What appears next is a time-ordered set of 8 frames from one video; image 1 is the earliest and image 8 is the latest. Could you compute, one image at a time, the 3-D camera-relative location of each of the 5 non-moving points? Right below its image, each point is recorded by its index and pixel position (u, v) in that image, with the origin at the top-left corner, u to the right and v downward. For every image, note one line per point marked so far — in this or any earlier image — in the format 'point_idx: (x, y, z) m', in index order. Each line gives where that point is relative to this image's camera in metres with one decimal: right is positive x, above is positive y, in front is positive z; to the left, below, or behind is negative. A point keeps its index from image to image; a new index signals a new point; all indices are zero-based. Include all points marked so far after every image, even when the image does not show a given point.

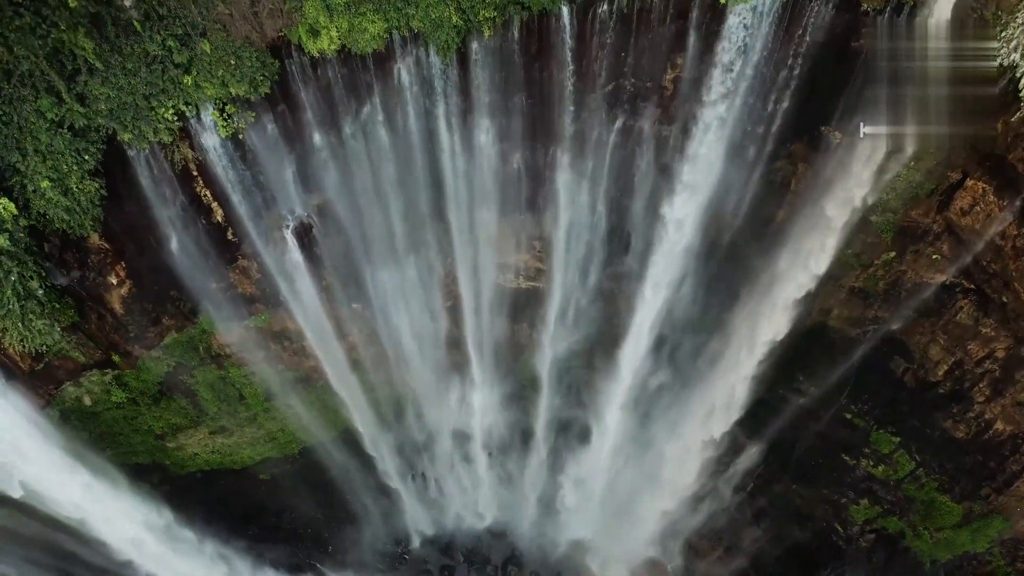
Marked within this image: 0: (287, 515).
0: (-5.4, -5.5, +14.8) m
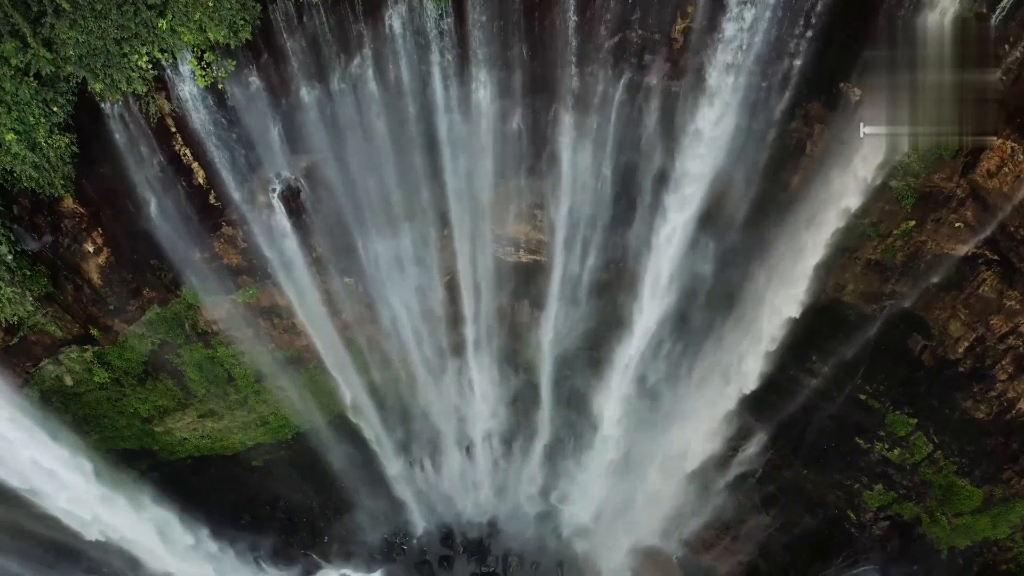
0: (-5.4, -5.1, +14.3) m
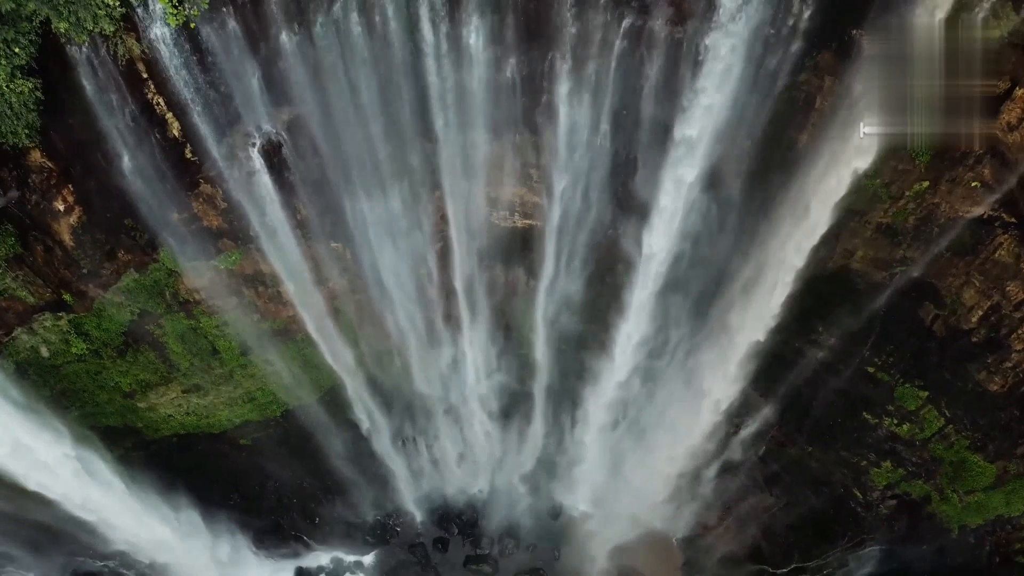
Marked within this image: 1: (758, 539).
0: (-5.5, -4.5, +13.8) m
1: (+5.5, -5.6, +13.6) m
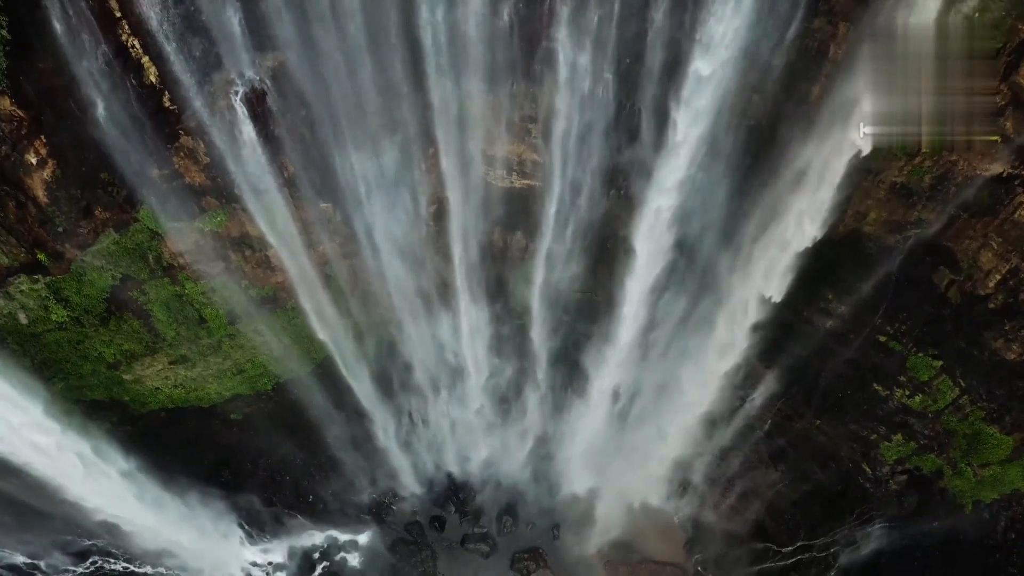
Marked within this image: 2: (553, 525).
0: (-5.5, -3.8, +13.5) m
1: (+5.5, -5.0, +13.3) m
2: (+0.9, -5.4, +13.8) m
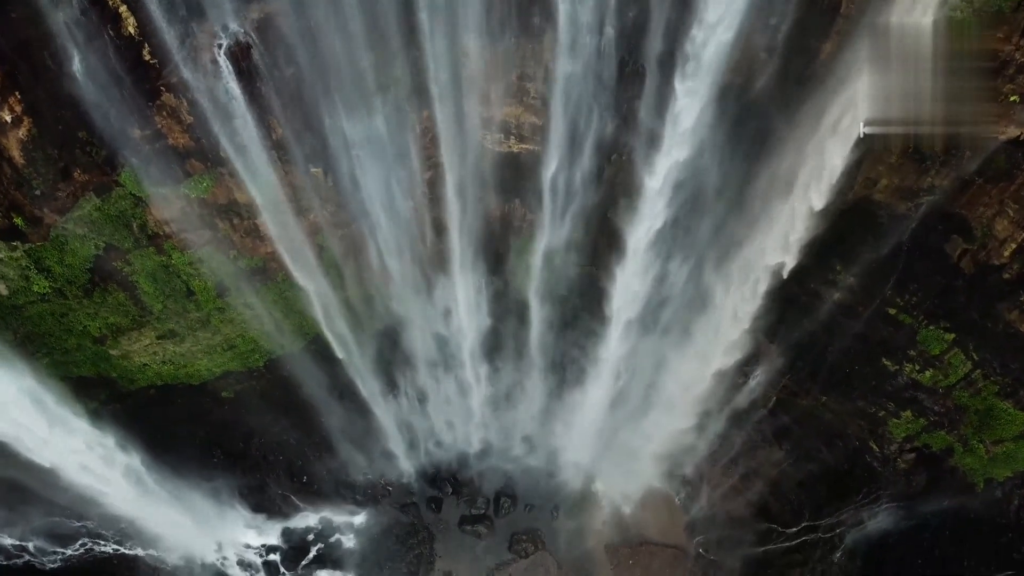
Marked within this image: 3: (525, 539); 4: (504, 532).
0: (-5.5, -3.3, +13.1) m
1: (+5.4, -4.4, +13.0) m
2: (+0.9, -4.8, +13.5) m
3: (+0.2, -5.3, +12.9) m
4: (-0.2, -5.3, +13.1) m
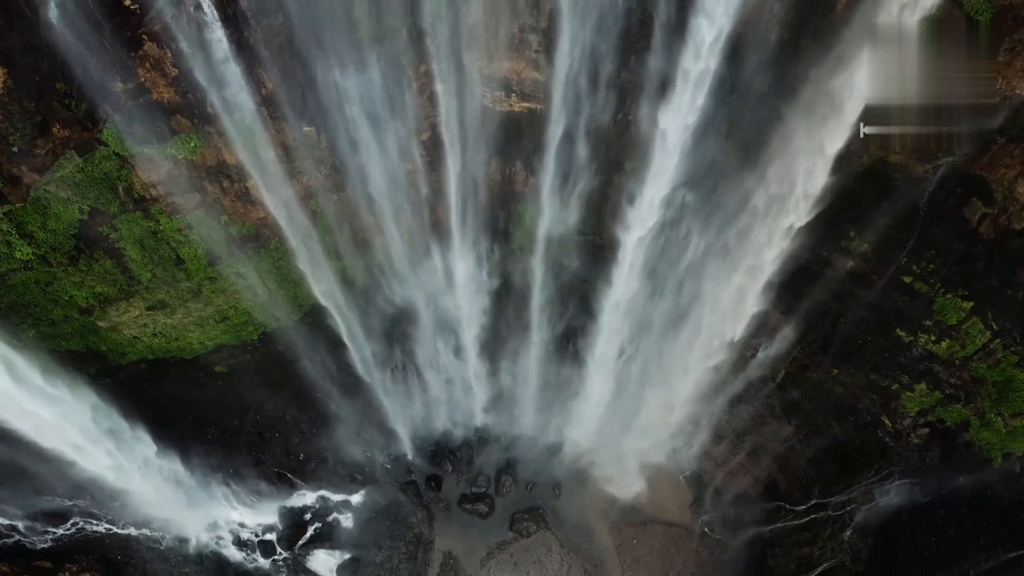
0: (-5.5, -2.7, +12.8) m
1: (+5.5, -3.8, +12.6) m
2: (+0.9, -4.2, +13.2) m
3: (+0.3, -4.7, +12.6) m
4: (-0.1, -4.7, +12.8) m
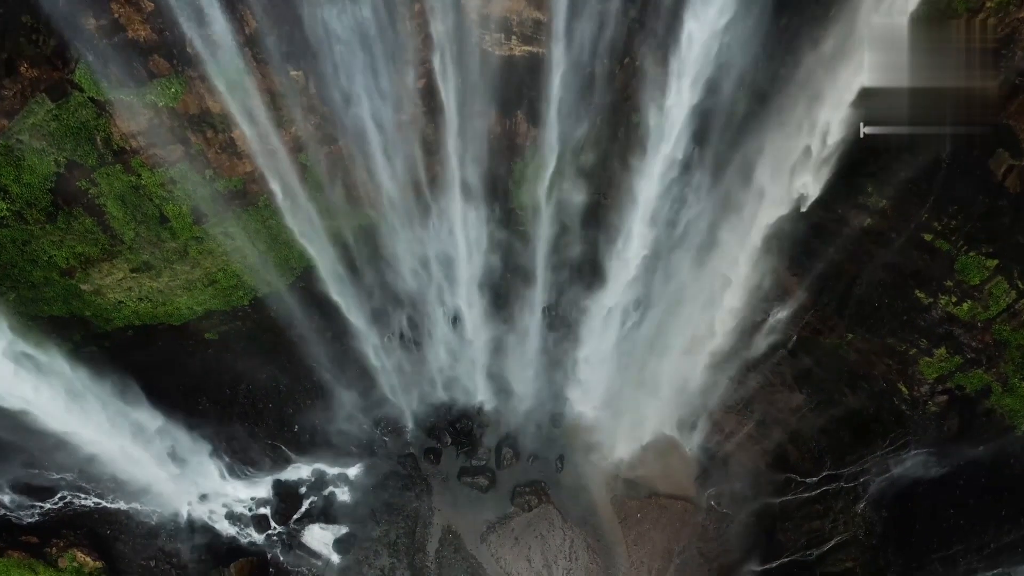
0: (-5.5, -2.0, +12.4) m
1: (+5.5, -3.1, +12.2) m
2: (+1.0, -3.5, +12.7) m
3: (+0.3, -4.0, +12.2) m
4: (-0.1, -4.0, +12.4) m
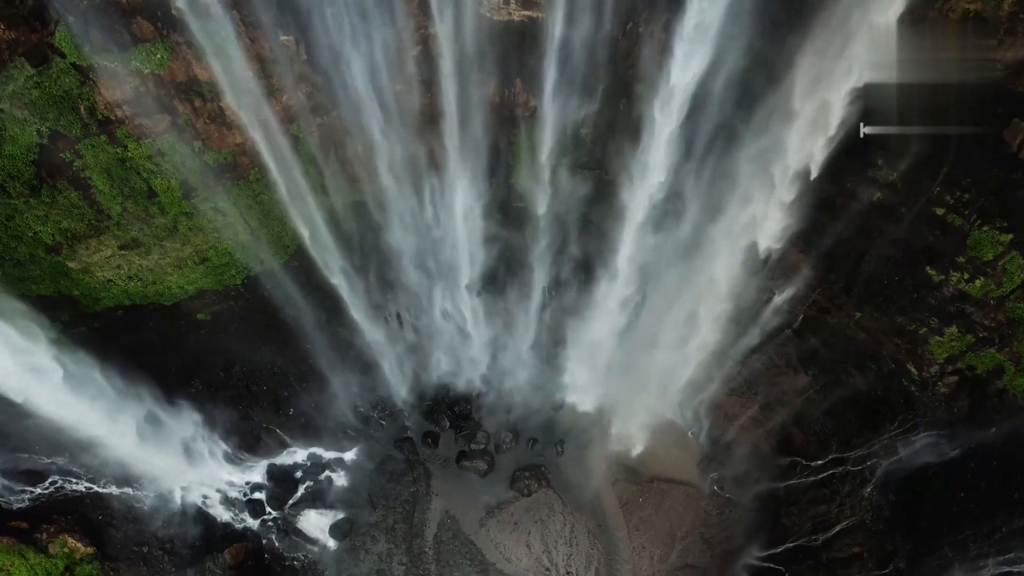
0: (-5.5, -1.6, +12.1) m
1: (+5.5, -2.7, +11.9) m
2: (+0.9, -3.1, +12.5) m
3: (+0.3, -3.6, +11.9) m
4: (-0.1, -3.6, +12.2) m
